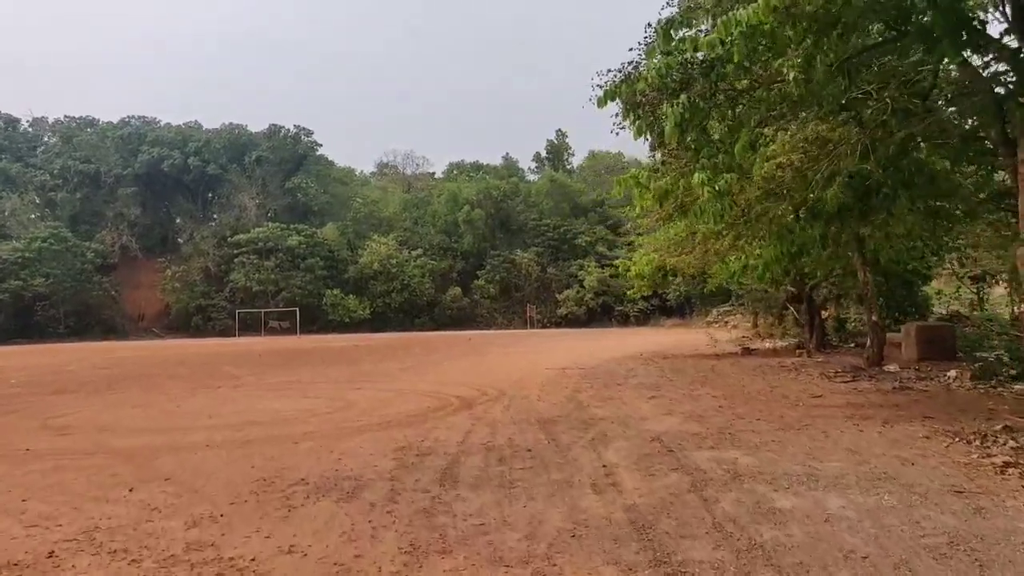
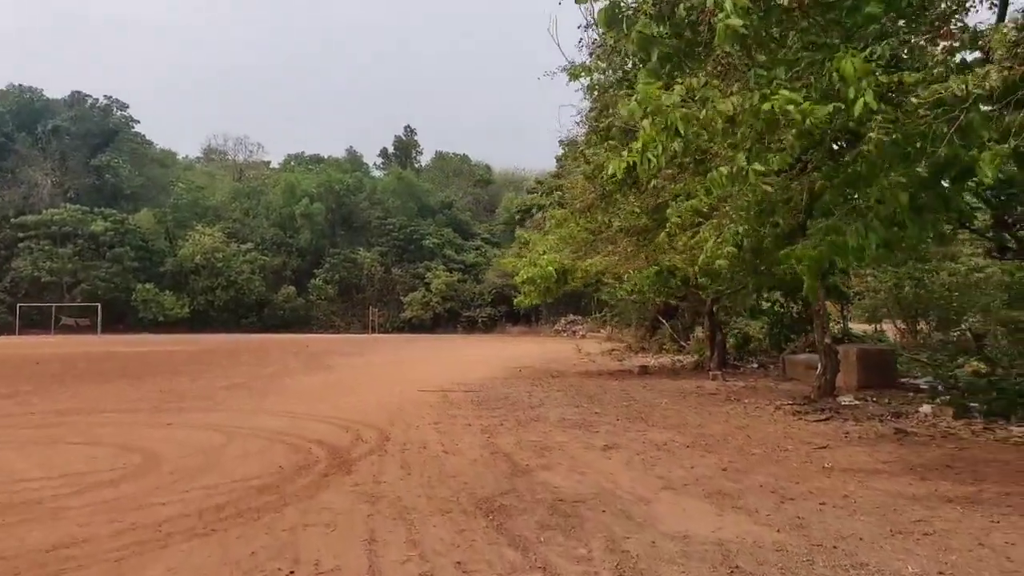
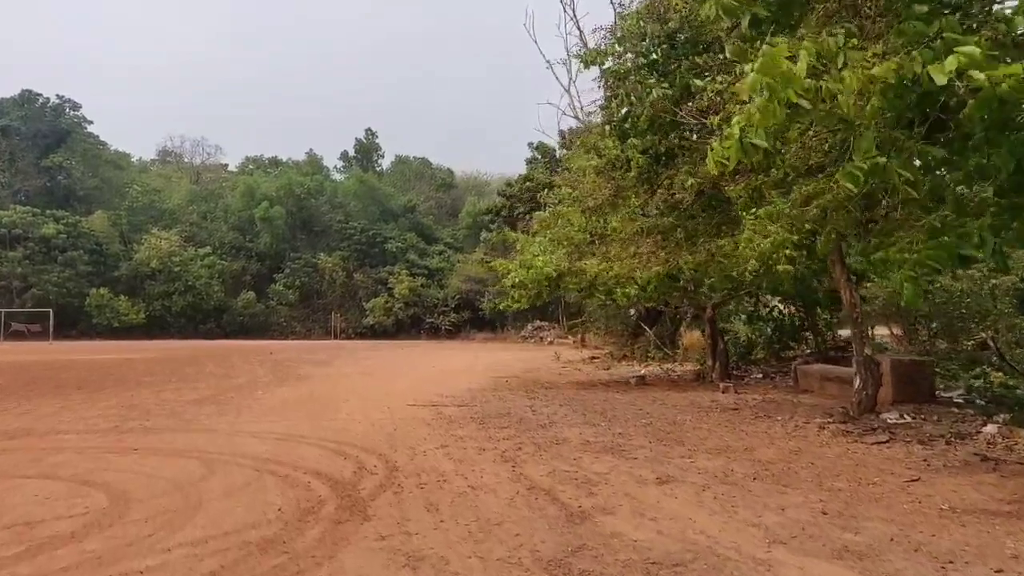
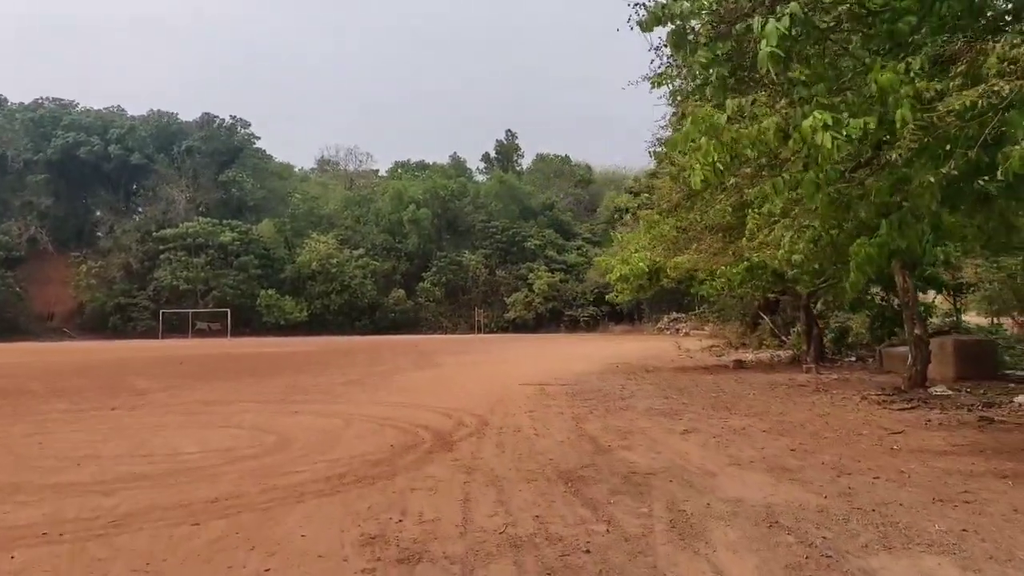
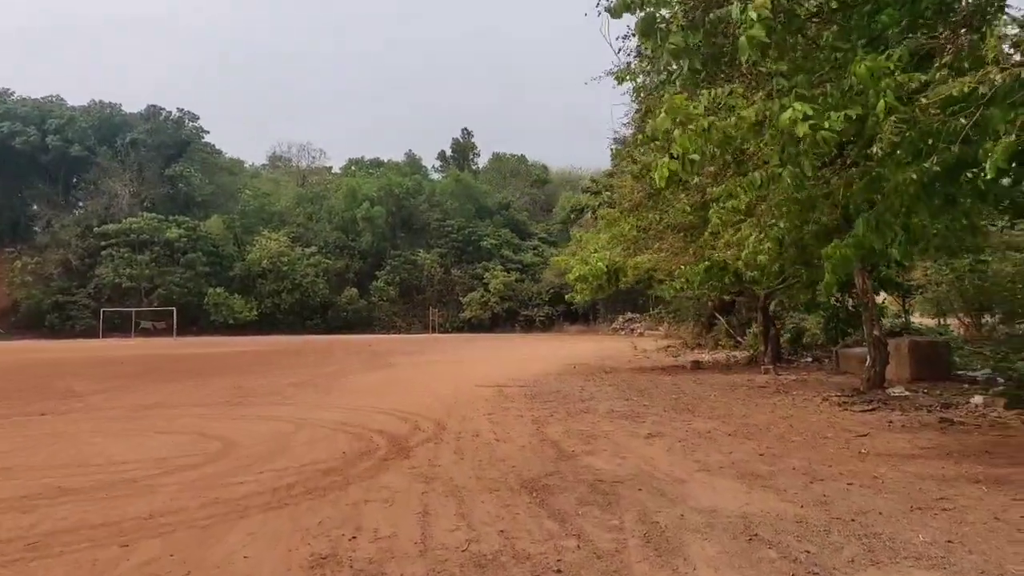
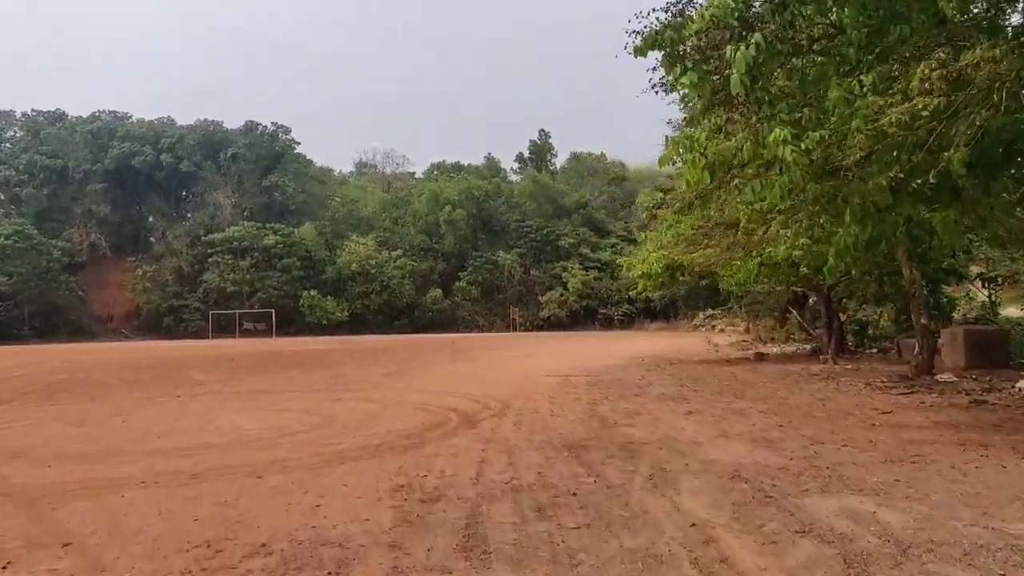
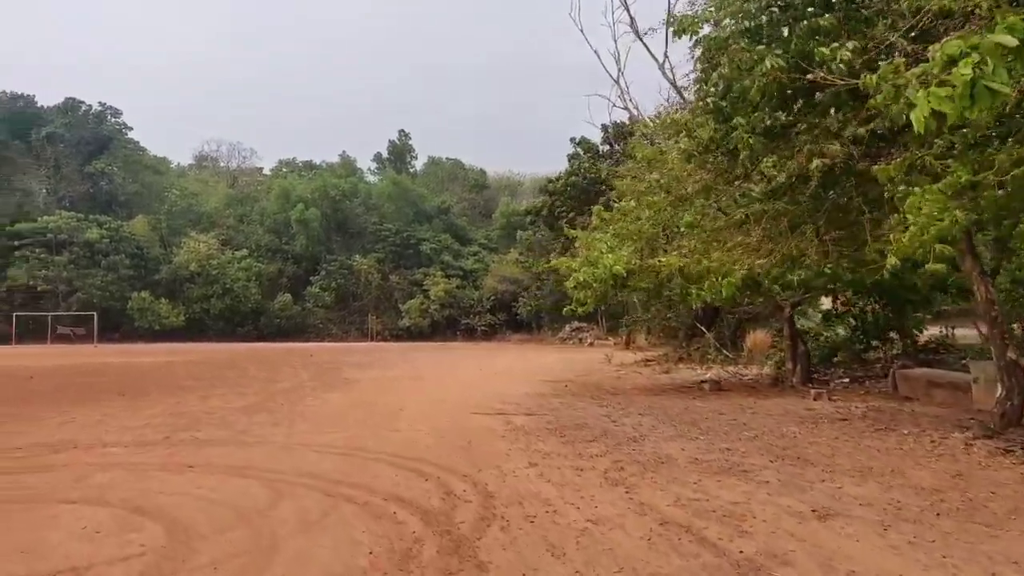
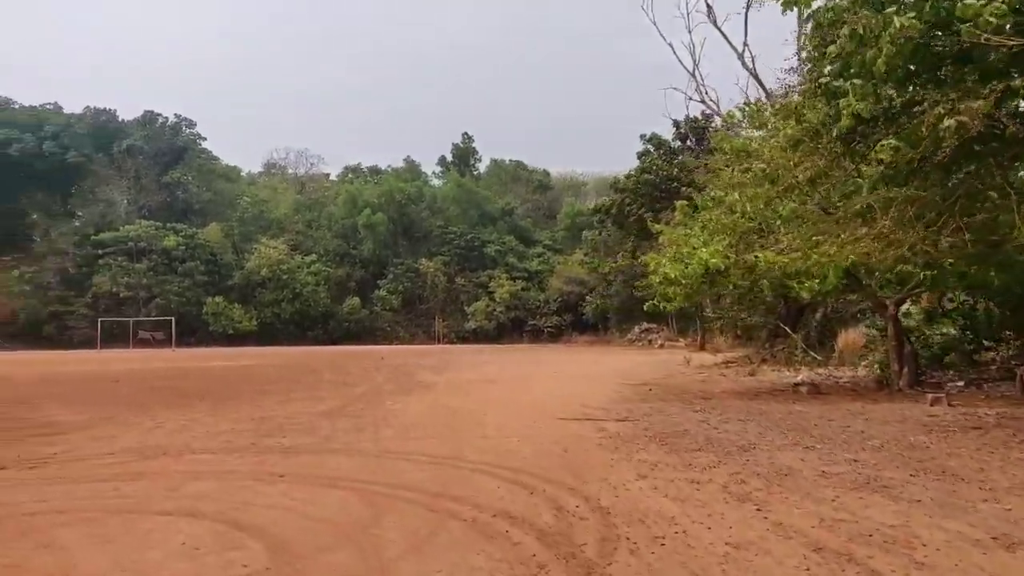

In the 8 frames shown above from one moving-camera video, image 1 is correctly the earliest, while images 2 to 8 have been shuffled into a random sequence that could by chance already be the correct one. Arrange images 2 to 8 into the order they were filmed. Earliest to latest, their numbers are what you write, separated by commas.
6, 4, 5, 2, 3, 7, 8
